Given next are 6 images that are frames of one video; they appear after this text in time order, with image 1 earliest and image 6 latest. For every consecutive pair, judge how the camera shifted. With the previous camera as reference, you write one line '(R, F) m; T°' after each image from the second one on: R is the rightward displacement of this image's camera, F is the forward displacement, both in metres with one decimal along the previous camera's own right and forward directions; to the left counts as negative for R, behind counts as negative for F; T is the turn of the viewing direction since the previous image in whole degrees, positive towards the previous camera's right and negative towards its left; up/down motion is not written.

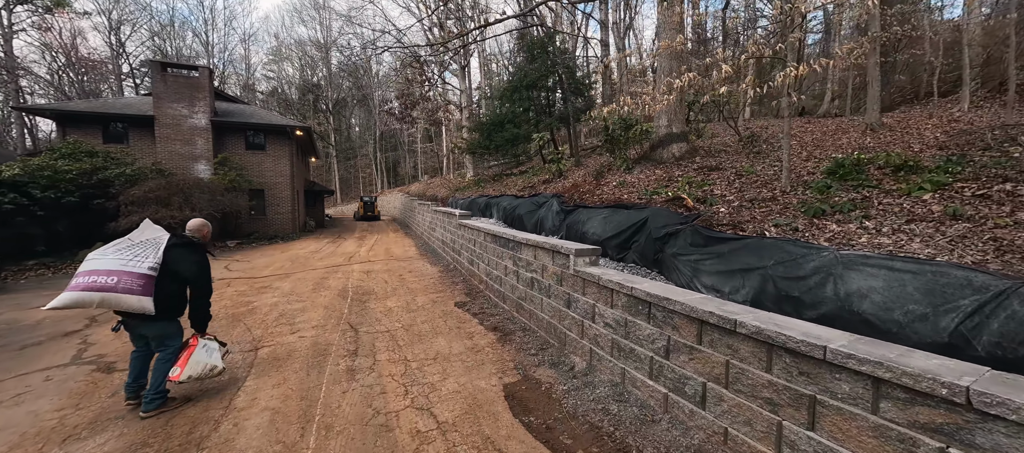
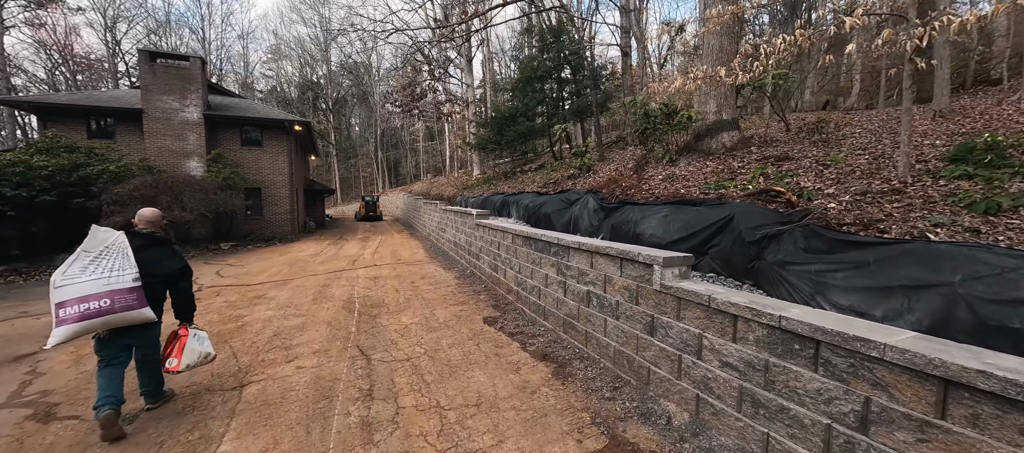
(-0.5, +0.9) m; 0°
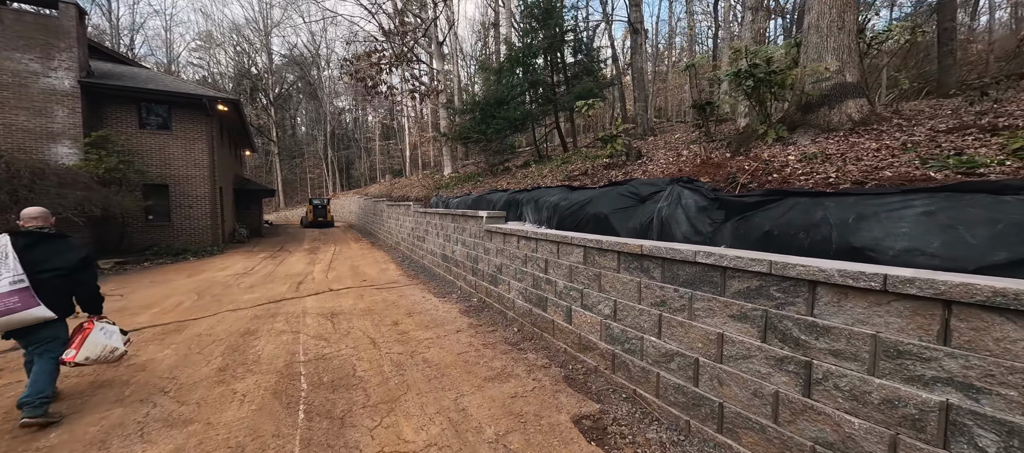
(-1.1, +2.5) m; +7°
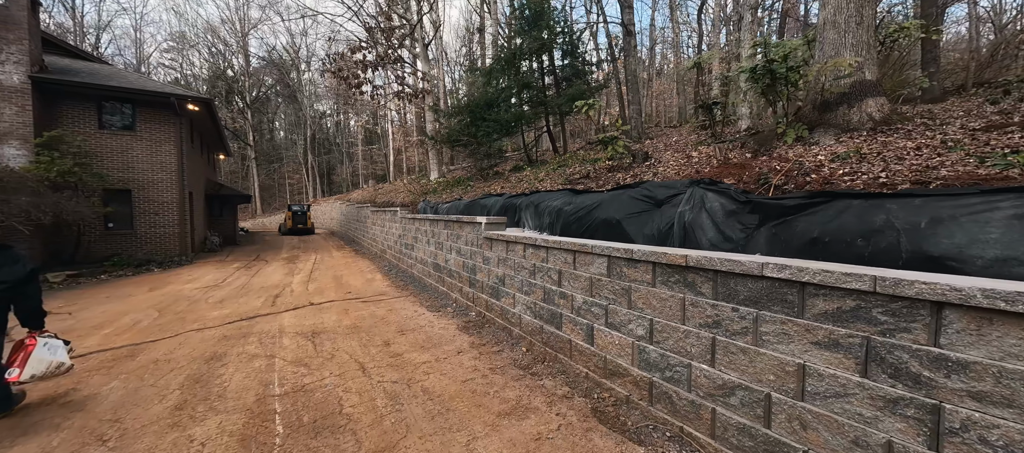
(-0.2, +0.5) m; +2°
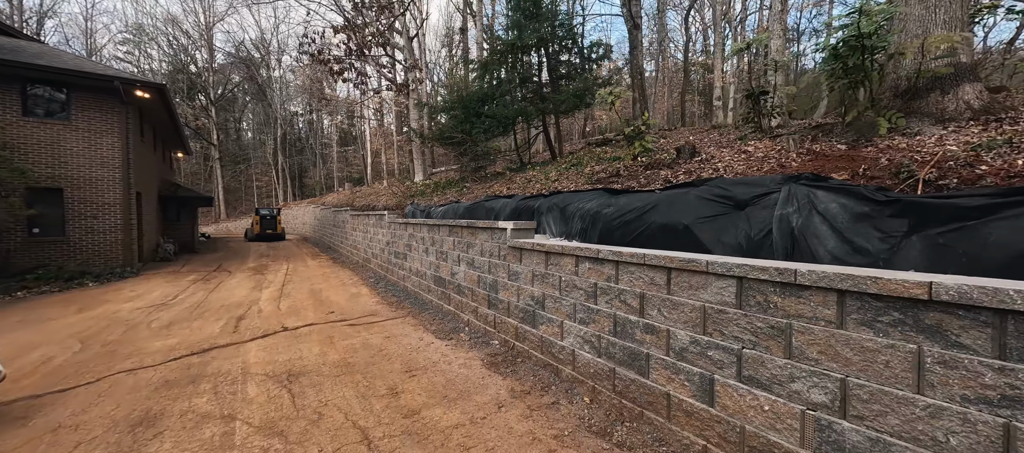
(-0.6, +1.0) m; +4°
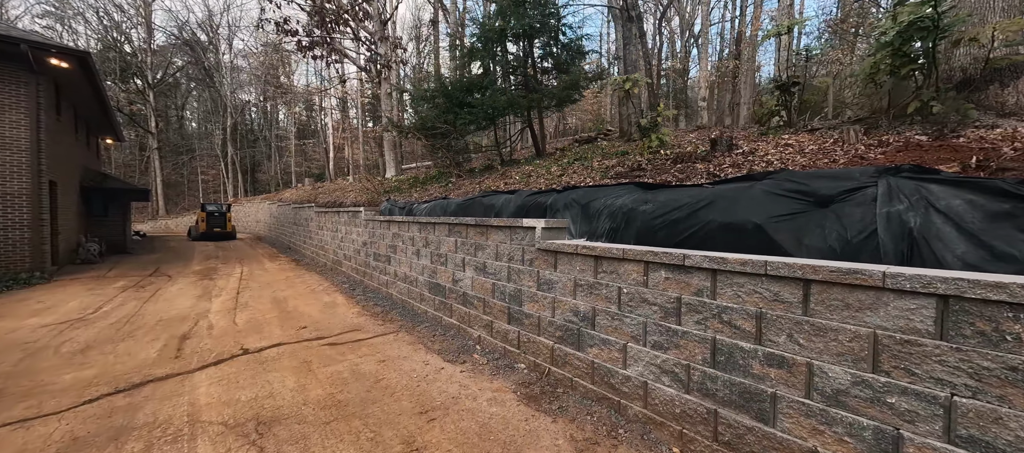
(-0.6, +0.7) m; +5°
